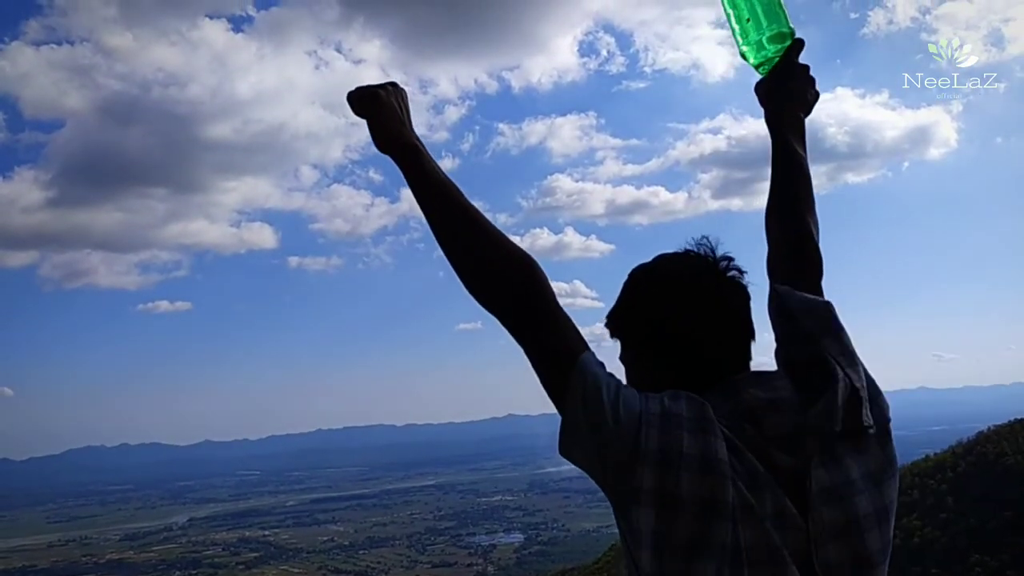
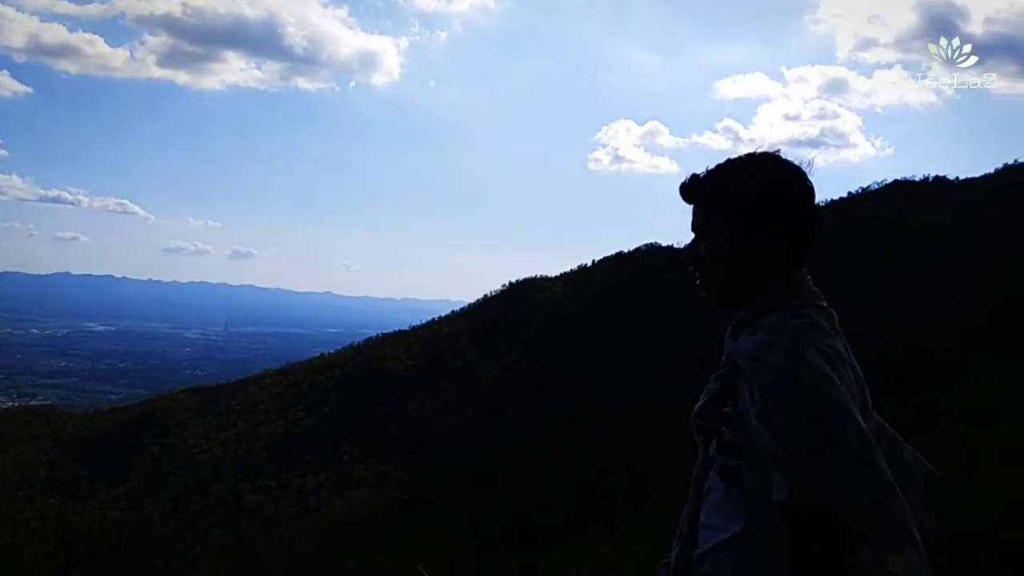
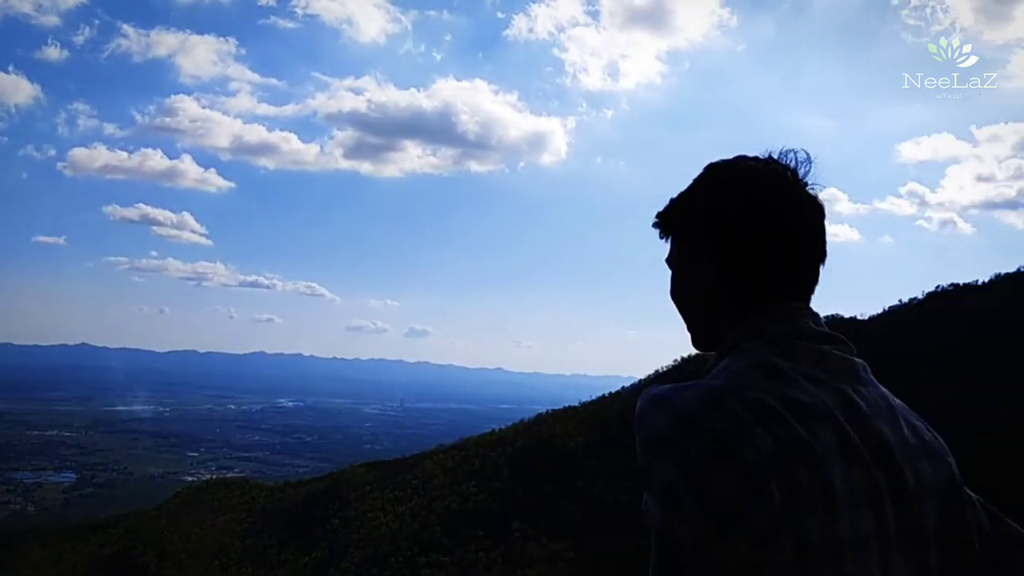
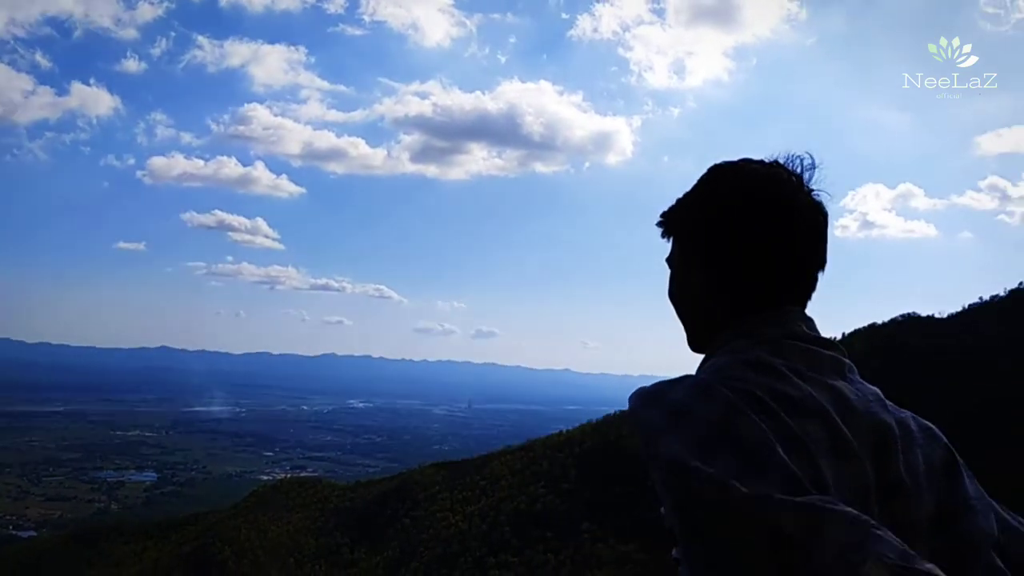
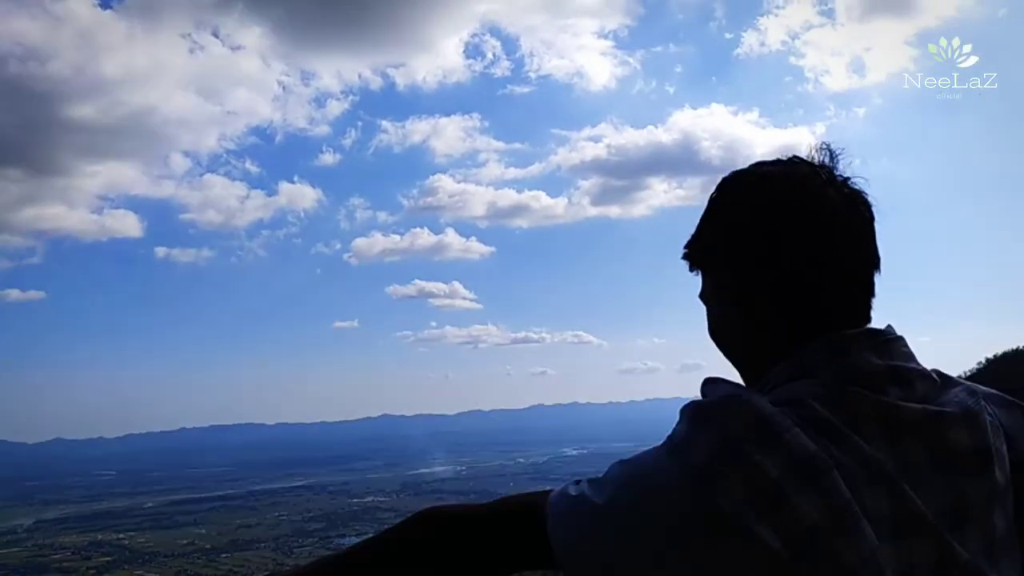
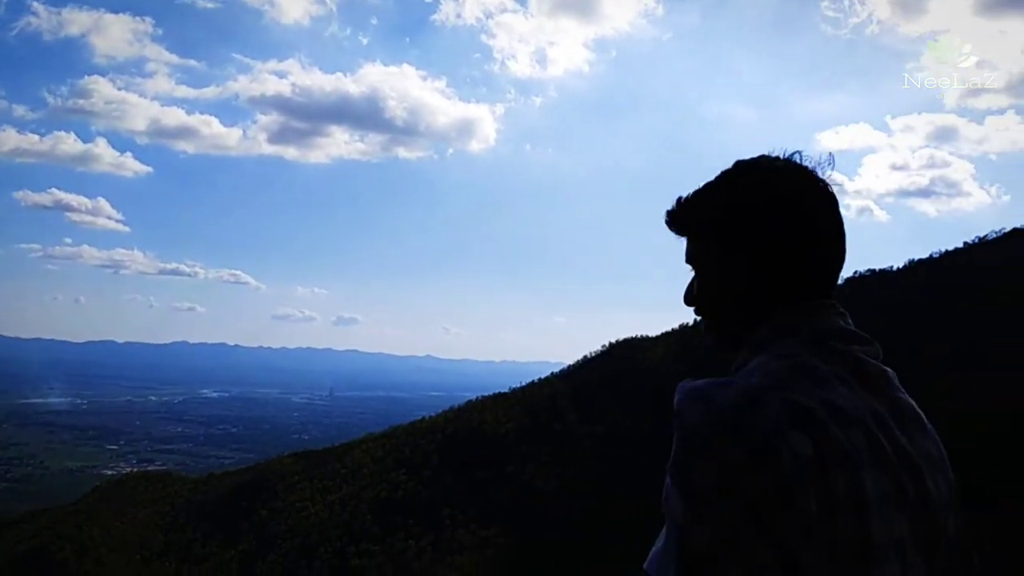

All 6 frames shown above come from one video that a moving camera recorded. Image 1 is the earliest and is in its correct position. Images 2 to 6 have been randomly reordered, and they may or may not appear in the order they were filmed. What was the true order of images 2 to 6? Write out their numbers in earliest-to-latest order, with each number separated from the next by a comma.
5, 4, 3, 6, 2
